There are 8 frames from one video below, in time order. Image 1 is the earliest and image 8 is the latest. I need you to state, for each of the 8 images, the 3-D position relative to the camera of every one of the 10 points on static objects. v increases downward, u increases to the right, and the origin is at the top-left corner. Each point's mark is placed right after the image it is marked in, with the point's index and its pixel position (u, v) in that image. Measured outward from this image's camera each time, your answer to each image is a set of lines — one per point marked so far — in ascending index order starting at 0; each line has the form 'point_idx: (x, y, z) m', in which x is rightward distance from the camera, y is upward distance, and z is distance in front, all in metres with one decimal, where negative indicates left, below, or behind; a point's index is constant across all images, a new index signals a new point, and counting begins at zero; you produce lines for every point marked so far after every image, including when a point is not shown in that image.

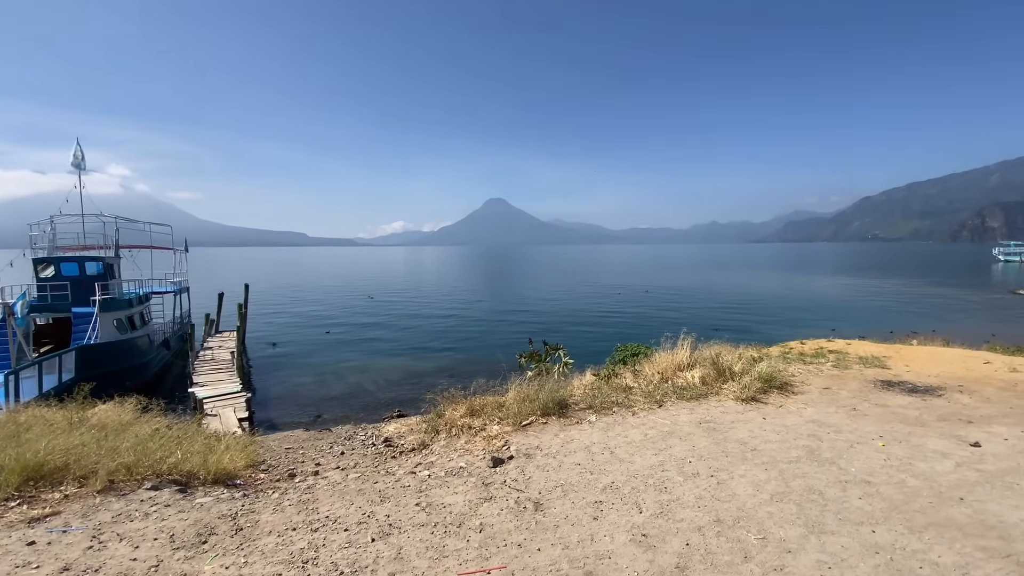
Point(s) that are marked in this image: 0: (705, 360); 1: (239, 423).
0: (+3.2, -1.2, +8.0) m
1: (-8.6, -4.3, +15.2) m
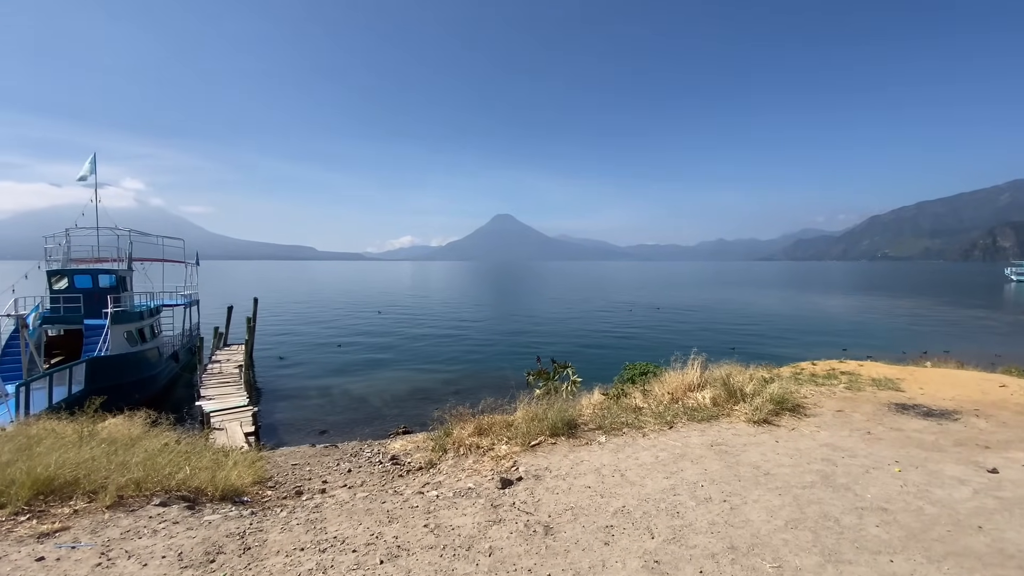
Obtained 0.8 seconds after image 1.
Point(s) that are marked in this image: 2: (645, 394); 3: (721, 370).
0: (+3.4, -1.6, +8.0) m
1: (-8.4, -4.8, +15.2) m
2: (+2.2, -1.8, +8.0) m
3: (+3.8, -1.5, +8.8) m
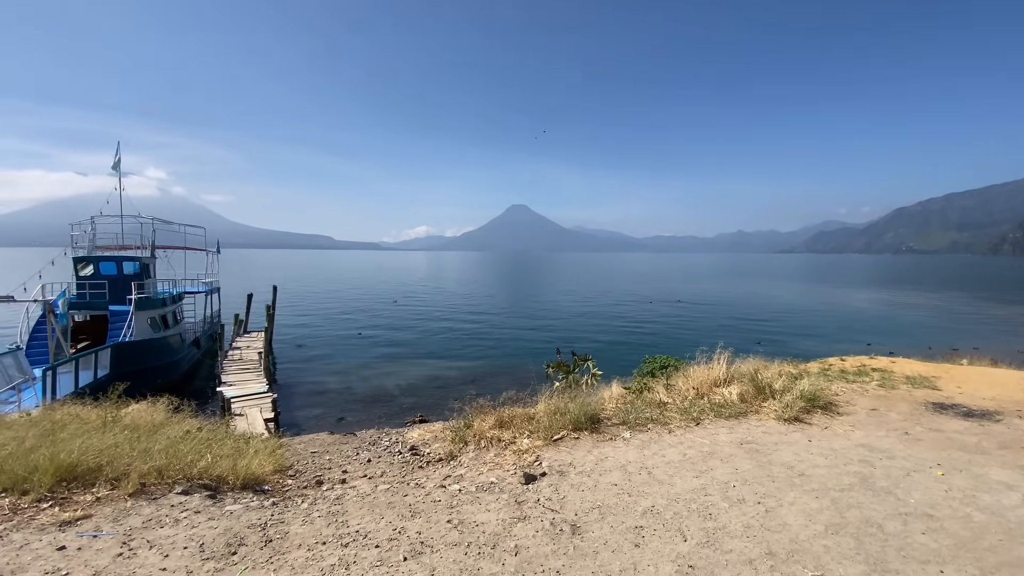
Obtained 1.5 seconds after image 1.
0: (+3.7, -1.4, +7.7) m
1: (-7.9, -4.4, +15.4) m
2: (+2.6, -1.7, +7.8) m
3: (+4.2, -1.4, +8.5) m
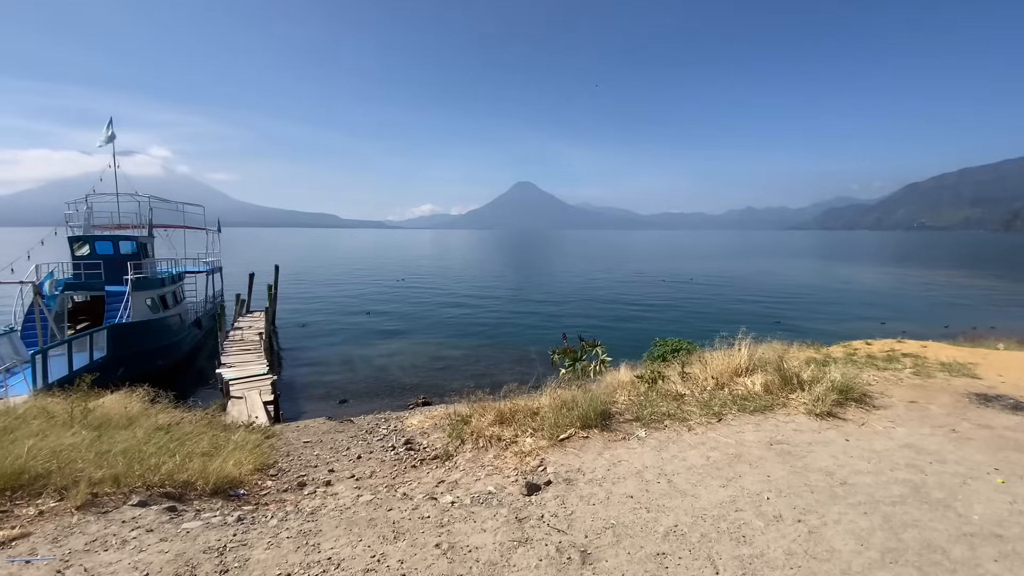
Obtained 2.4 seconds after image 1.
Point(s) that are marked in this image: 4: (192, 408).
0: (+3.7, -1.1, +7.1) m
1: (-7.8, -3.8, +15.0) m
2: (+2.6, -1.4, +7.2) m
3: (+4.2, -1.1, +7.9) m
4: (-5.4, -2.0, +8.1) m
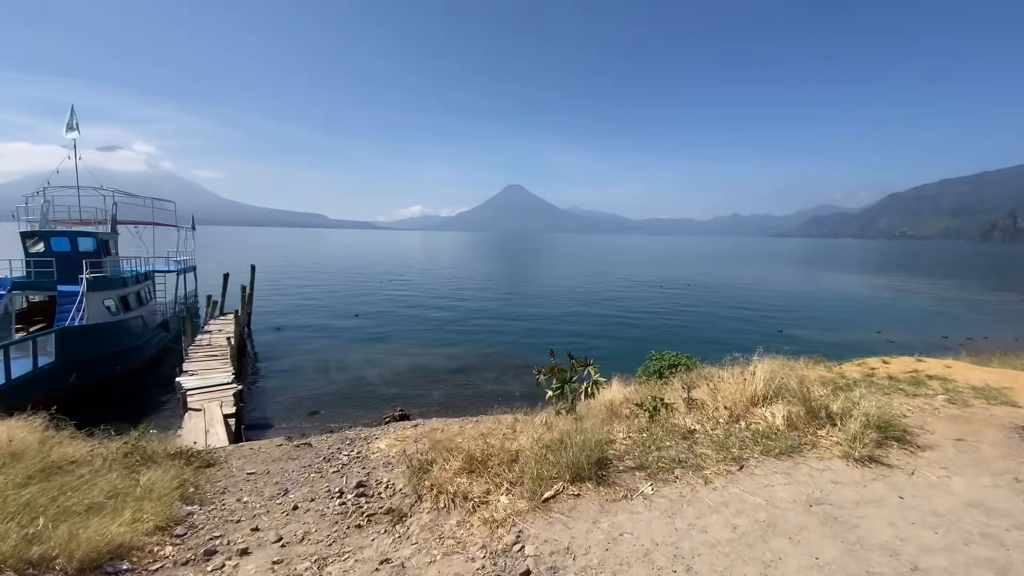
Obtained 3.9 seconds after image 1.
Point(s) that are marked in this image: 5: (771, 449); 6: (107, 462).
0: (+3.5, -1.3, +6.1) m
1: (-8.3, -3.8, +13.7) m
2: (+2.3, -1.5, +6.2) m
3: (+3.9, -1.3, +6.9) m
4: (-5.7, -2.1, +6.9) m
5: (+2.6, -1.6, +4.8) m
6: (-4.9, -2.0, +5.9) m
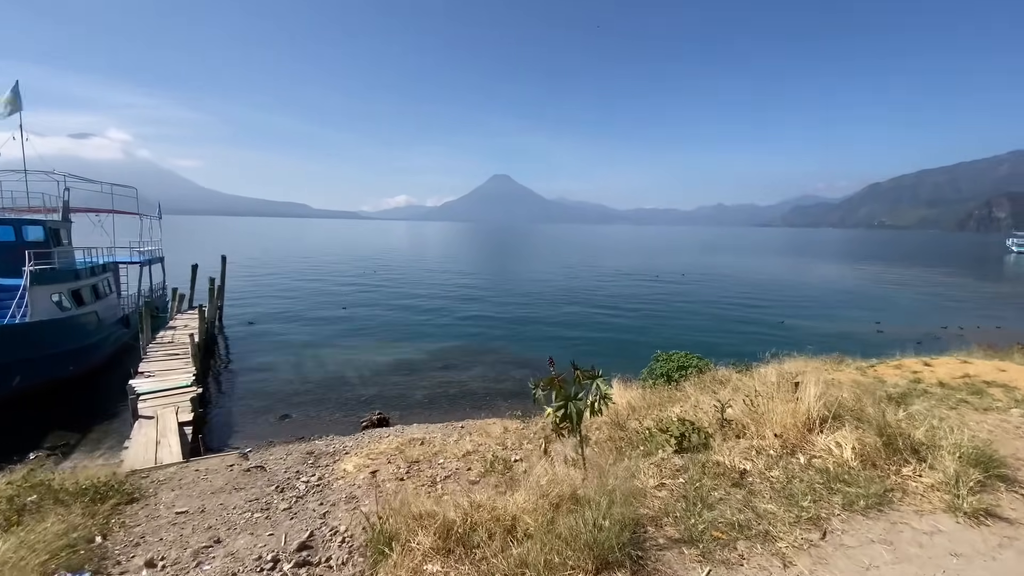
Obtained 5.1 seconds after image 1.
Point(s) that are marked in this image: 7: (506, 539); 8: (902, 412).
0: (+3.4, -1.3, +4.9) m
1: (-8.6, -3.7, +12.2) m
2: (+2.2, -1.5, +5.0) m
3: (+3.8, -1.2, +5.7) m
4: (-5.8, -2.0, +5.4) m
5: (+2.5, -1.6, +3.6) m
6: (-5.0, -2.0, +4.5) m
7: (-0.1, -1.6, +3.2) m
8: (+4.1, -1.3, +5.1) m
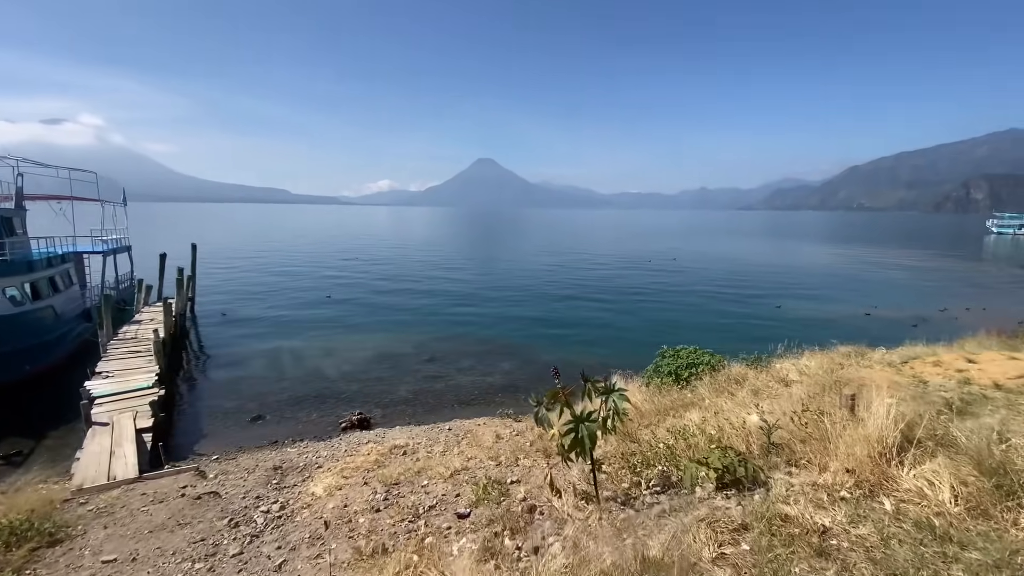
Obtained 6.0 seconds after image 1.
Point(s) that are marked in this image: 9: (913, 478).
0: (+3.4, -1.2, +4.0) m
1: (-8.7, -3.5, +11.1) m
2: (+2.2, -1.4, +4.0) m
3: (+3.8, -1.1, +4.8) m
4: (-5.8, -2.1, +4.3) m
5: (+2.6, -1.6, +2.7) m
6: (-4.9, -2.1, +3.3) m
7: (0.0, -1.6, +2.2) m
8: (+4.0, -1.2, +4.2) m
9: (+2.9, -1.4, +3.5) m
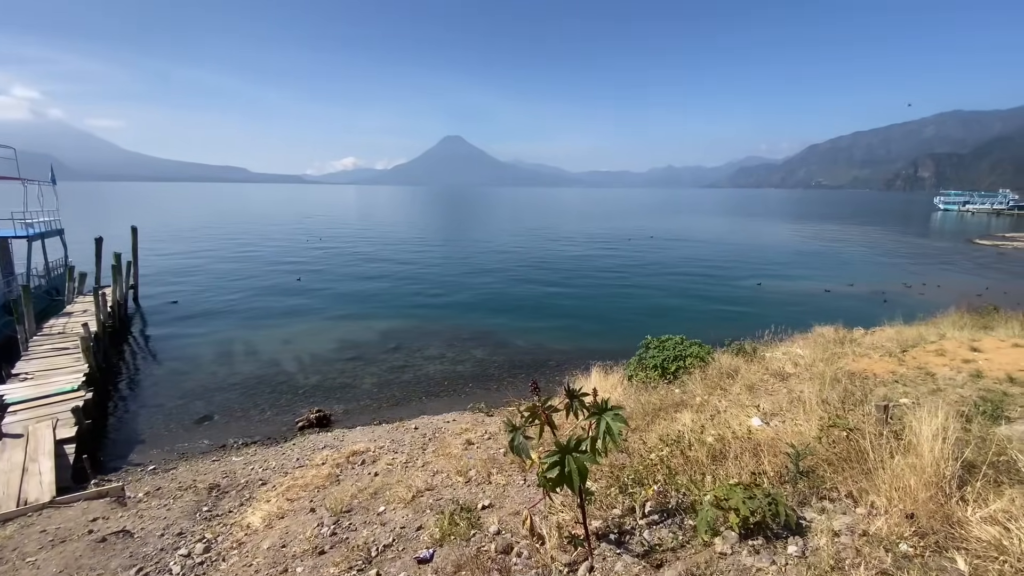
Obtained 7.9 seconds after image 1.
0: (+3.2, -1.2, +3.3) m
1: (-9.3, -3.4, +9.7) m
2: (+2.0, -1.4, +3.3) m
3: (+3.5, -1.0, +4.1) m
4: (-6.0, -2.2, +3.1) m
5: (+2.5, -1.6, +1.9) m
6: (-5.1, -2.2, +2.2) m
7: (-0.1, -1.7, +1.3) m
8: (+3.8, -1.1, +3.5) m
9: (+2.7, -1.3, +2.8) m
